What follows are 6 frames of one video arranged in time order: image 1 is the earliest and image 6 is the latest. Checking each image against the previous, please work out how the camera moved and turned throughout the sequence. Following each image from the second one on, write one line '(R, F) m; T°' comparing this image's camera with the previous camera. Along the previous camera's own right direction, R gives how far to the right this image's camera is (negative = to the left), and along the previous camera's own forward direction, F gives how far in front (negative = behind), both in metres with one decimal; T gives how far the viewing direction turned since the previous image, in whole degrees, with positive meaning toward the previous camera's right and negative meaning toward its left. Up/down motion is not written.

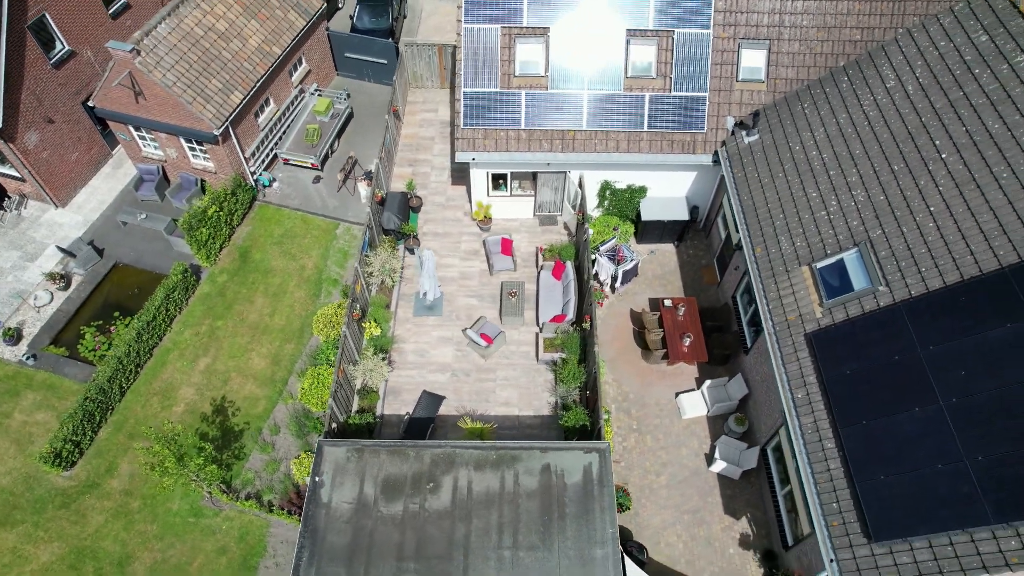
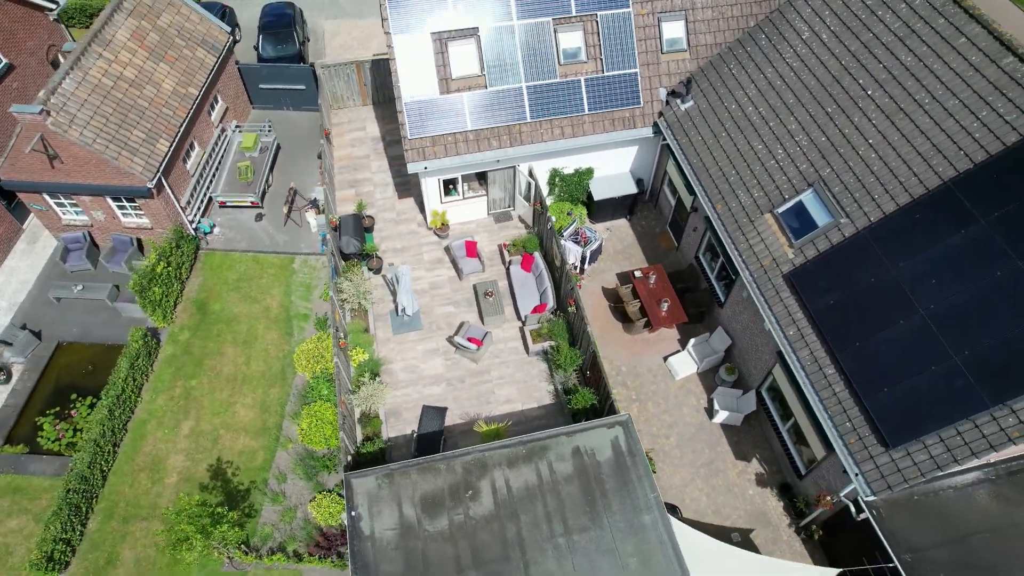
(-1.9, 0.0) m; +8°
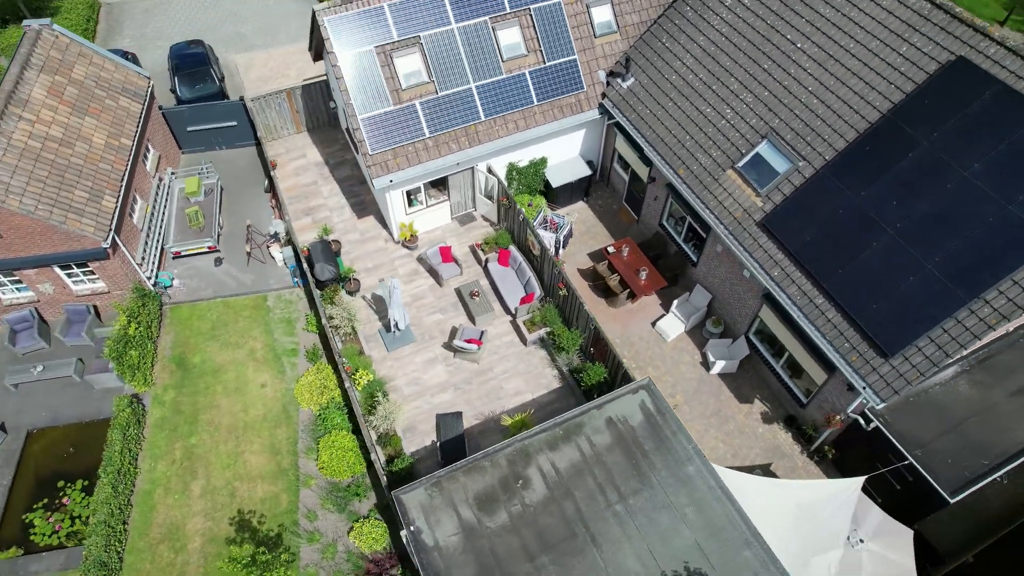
(-2.2, -0.1) m; +8°
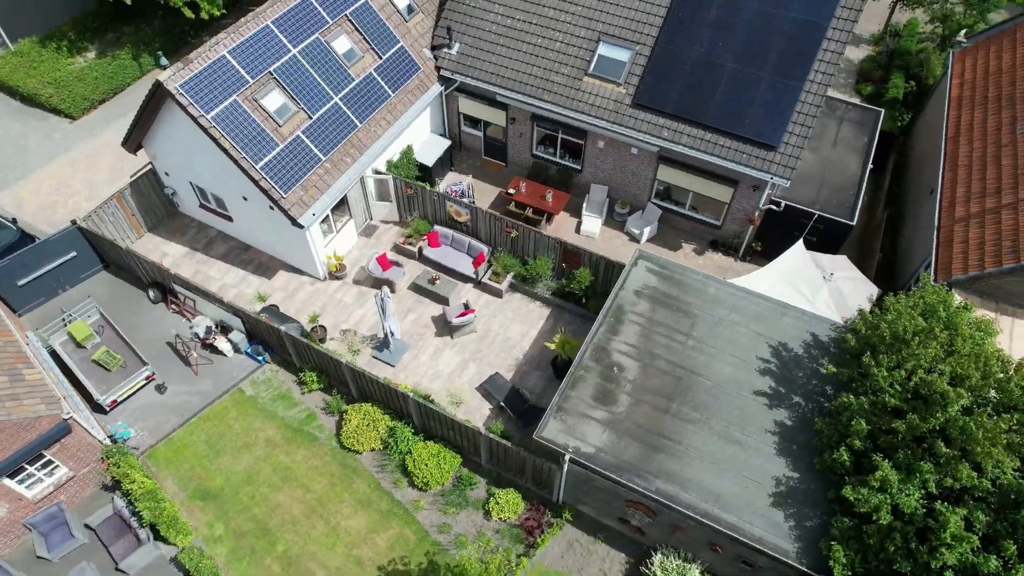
(-6.7, -0.1) m; +22°
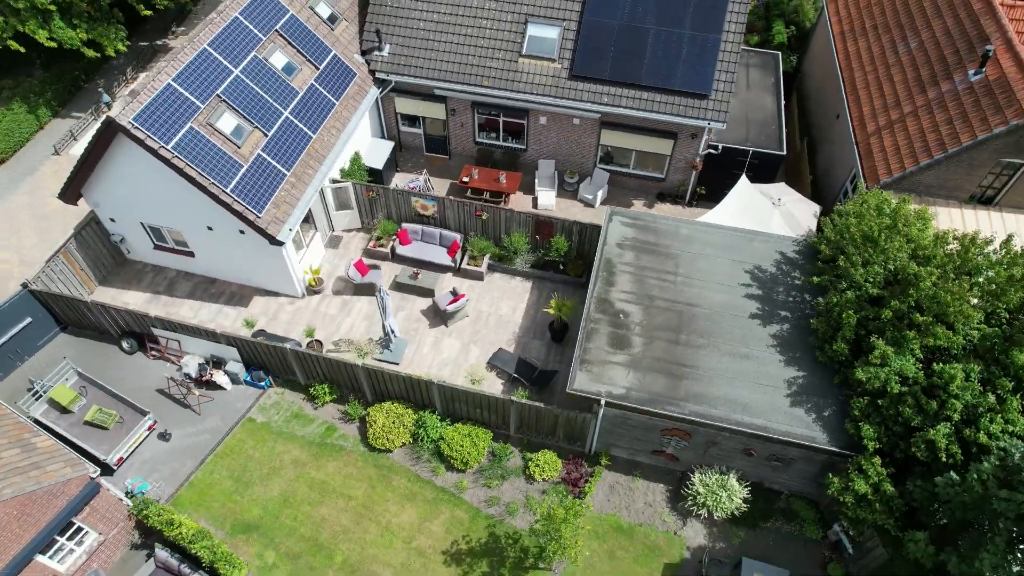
(-2.7, -0.5) m; +9°
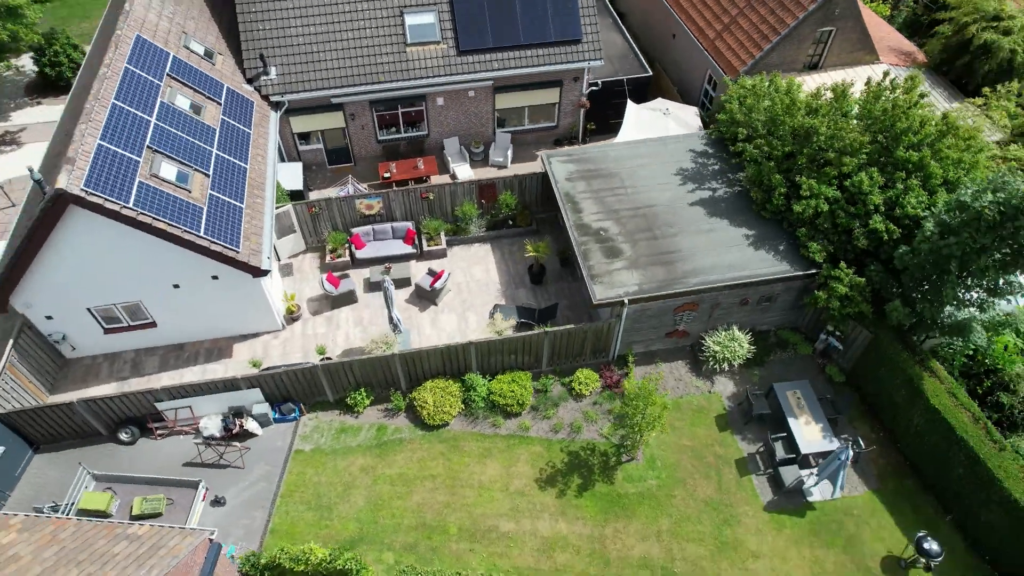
(-5.2, -0.7) m; +16°
